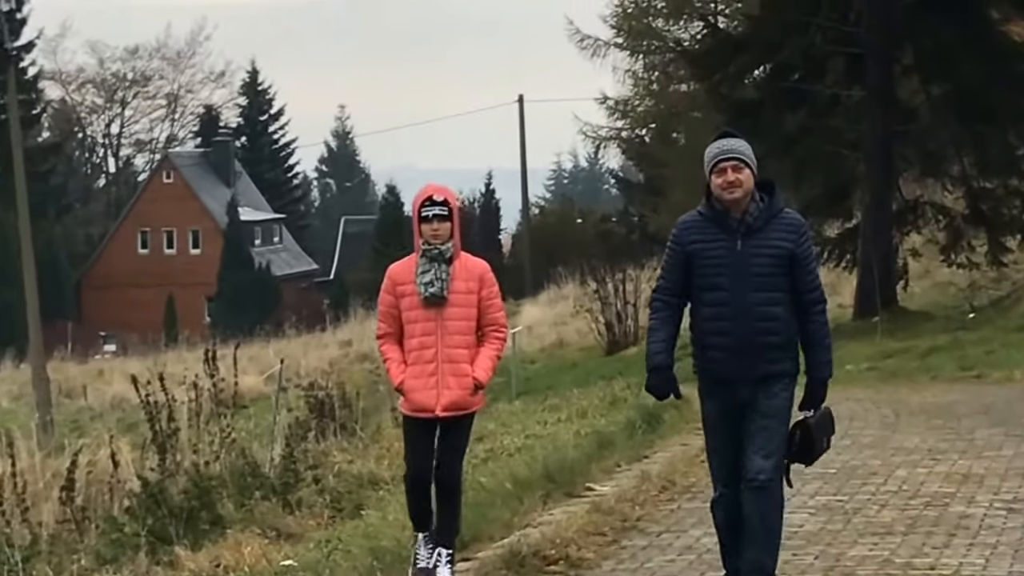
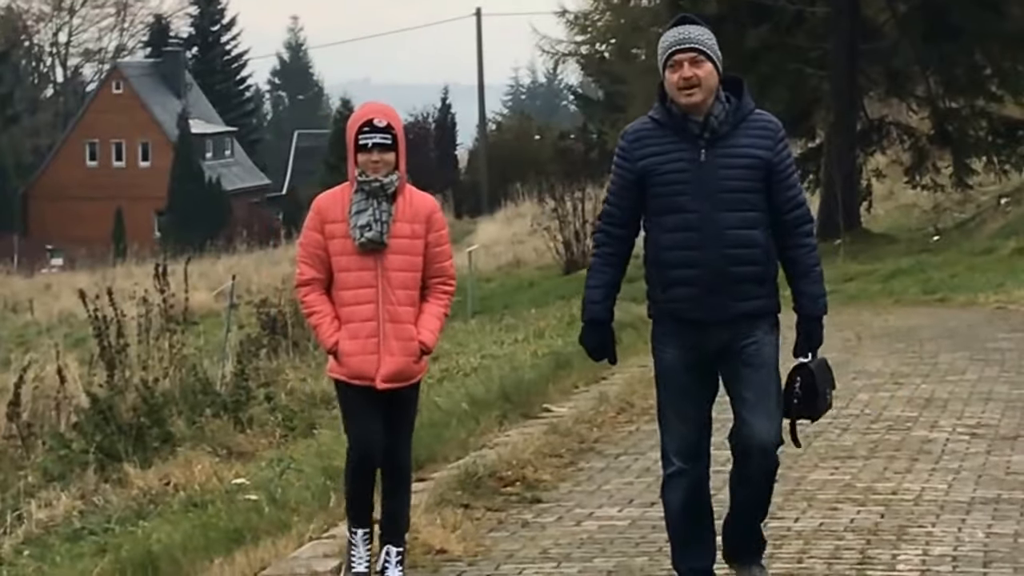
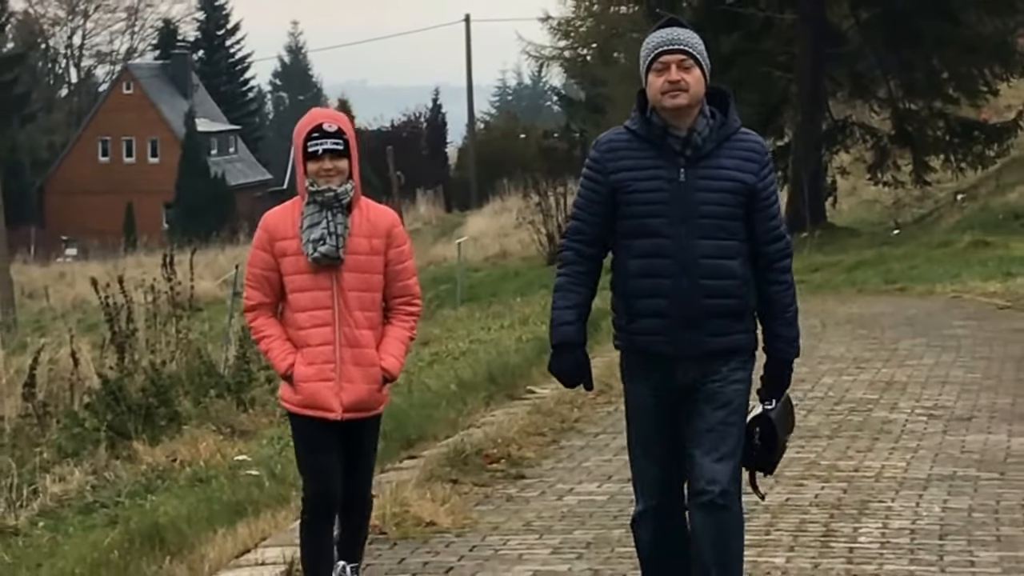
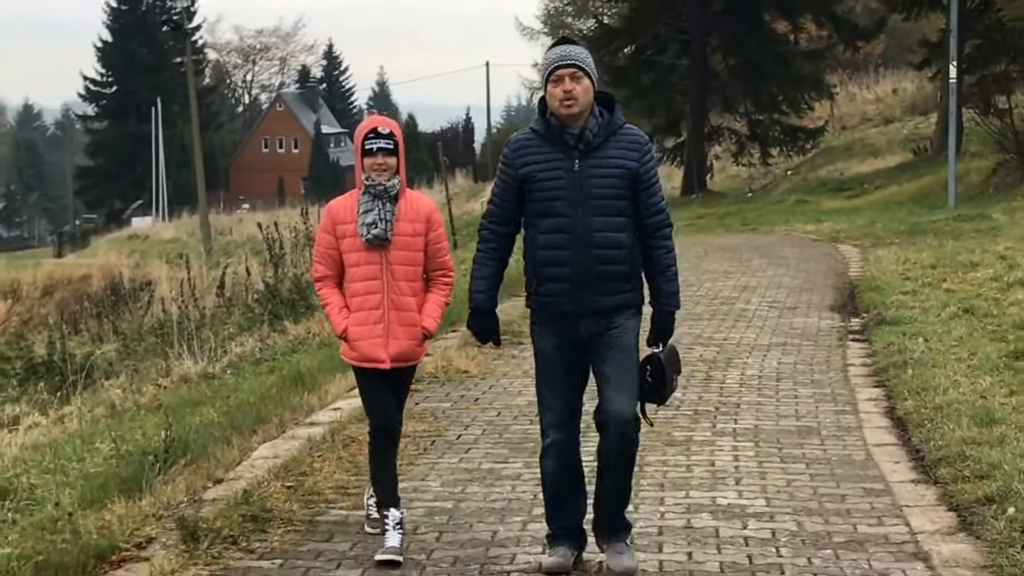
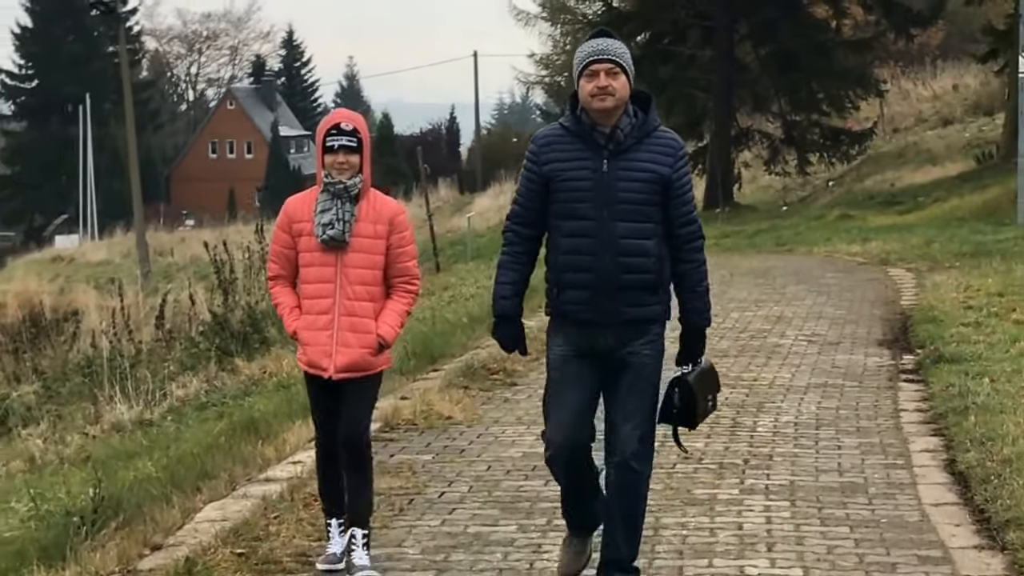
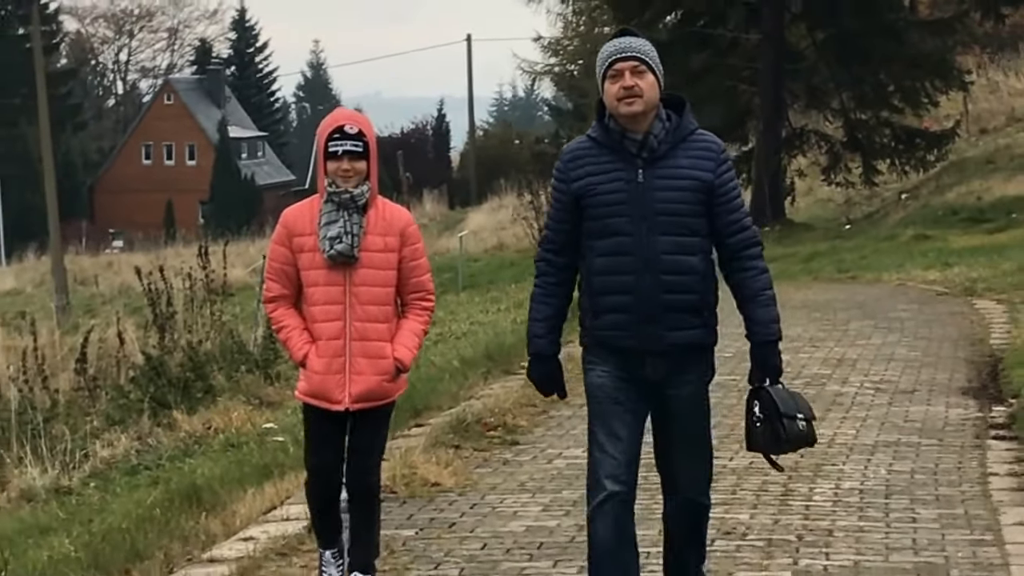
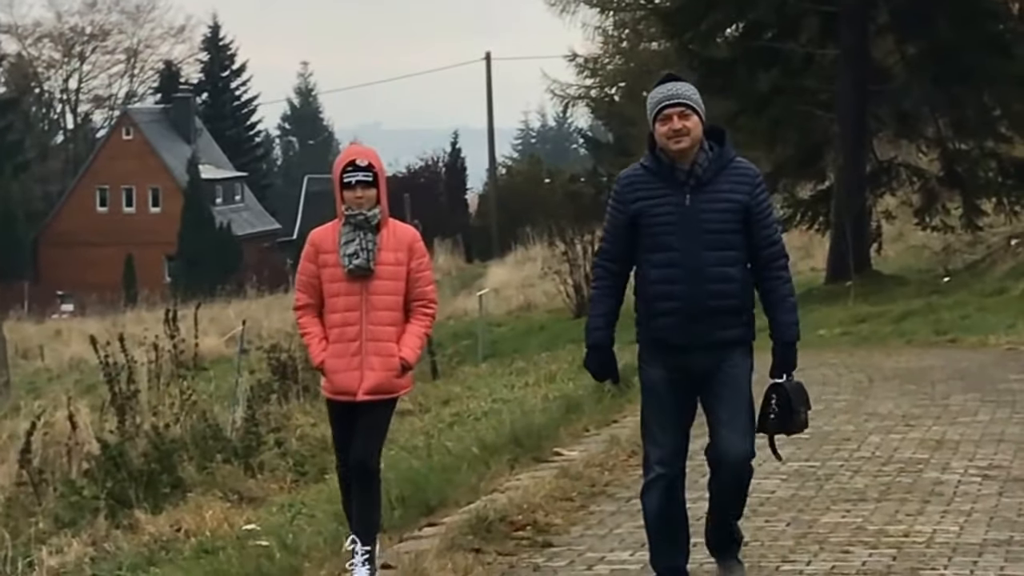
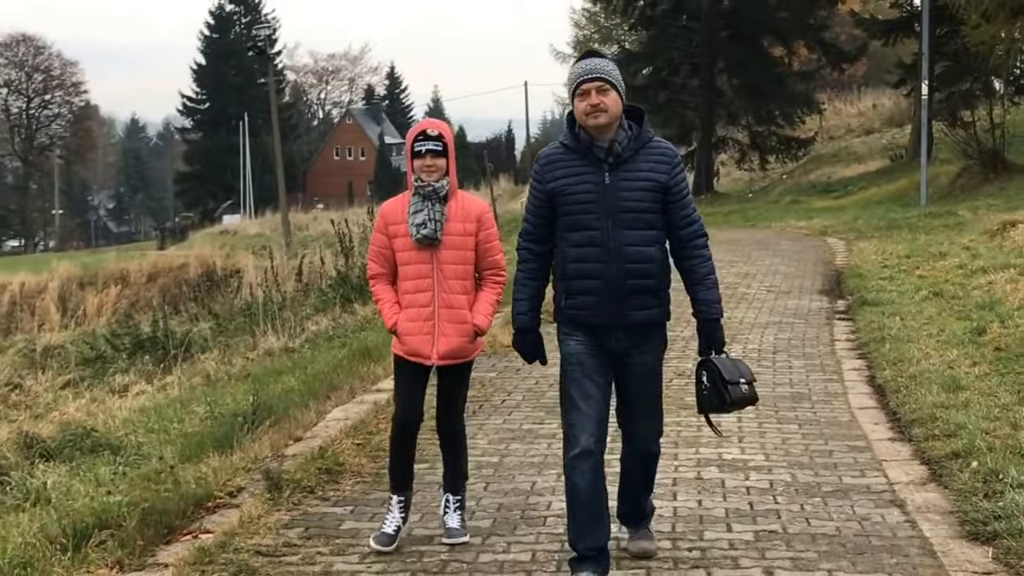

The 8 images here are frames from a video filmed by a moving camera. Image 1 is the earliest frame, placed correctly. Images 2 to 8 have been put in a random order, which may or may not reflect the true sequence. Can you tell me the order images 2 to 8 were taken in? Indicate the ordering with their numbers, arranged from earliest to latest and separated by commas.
7, 2, 3, 6, 5, 4, 8
